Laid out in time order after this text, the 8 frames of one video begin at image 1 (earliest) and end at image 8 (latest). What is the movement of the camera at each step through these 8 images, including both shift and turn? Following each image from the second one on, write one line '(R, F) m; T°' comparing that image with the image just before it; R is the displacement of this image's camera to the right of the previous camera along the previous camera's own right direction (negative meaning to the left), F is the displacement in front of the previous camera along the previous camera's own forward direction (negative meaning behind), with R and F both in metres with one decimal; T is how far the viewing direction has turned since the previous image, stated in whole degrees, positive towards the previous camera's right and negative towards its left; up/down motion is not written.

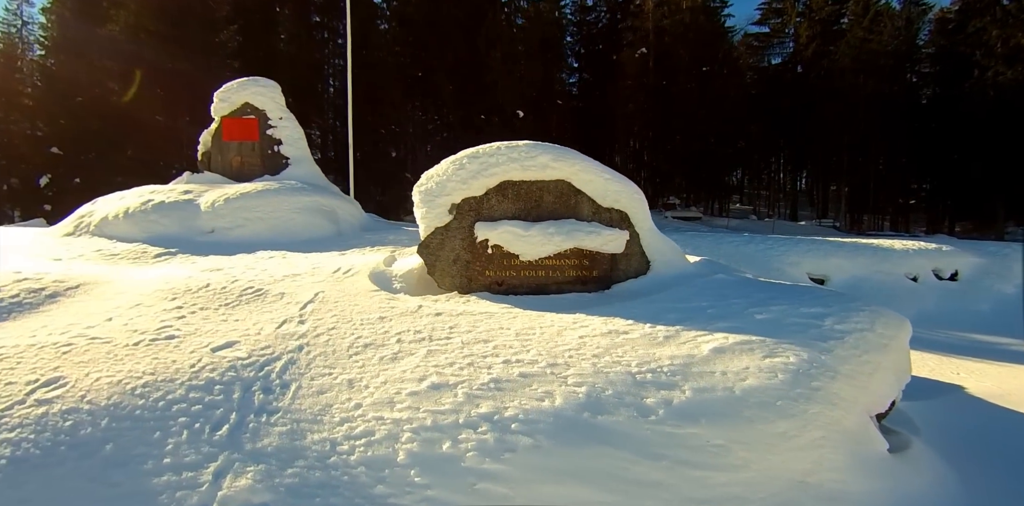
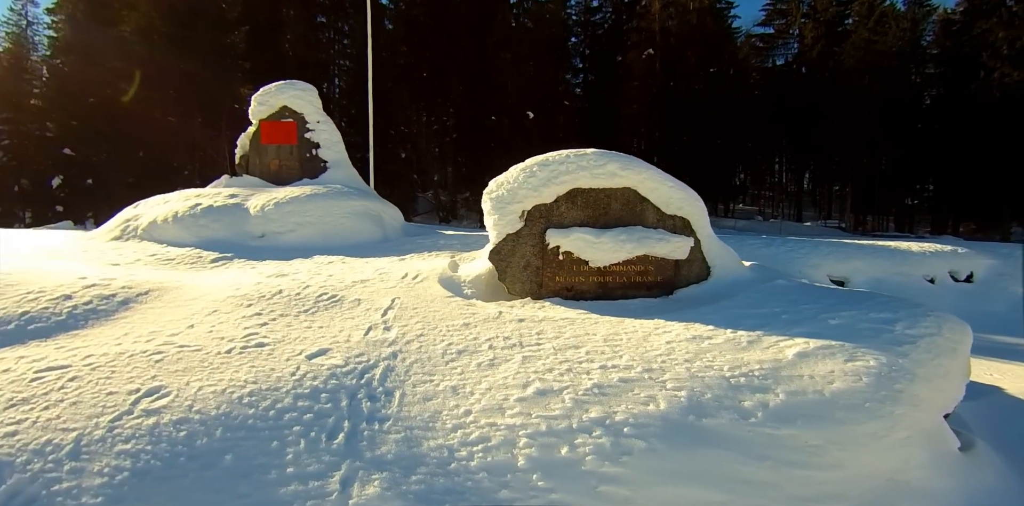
(-1.0, -0.1) m; +2°
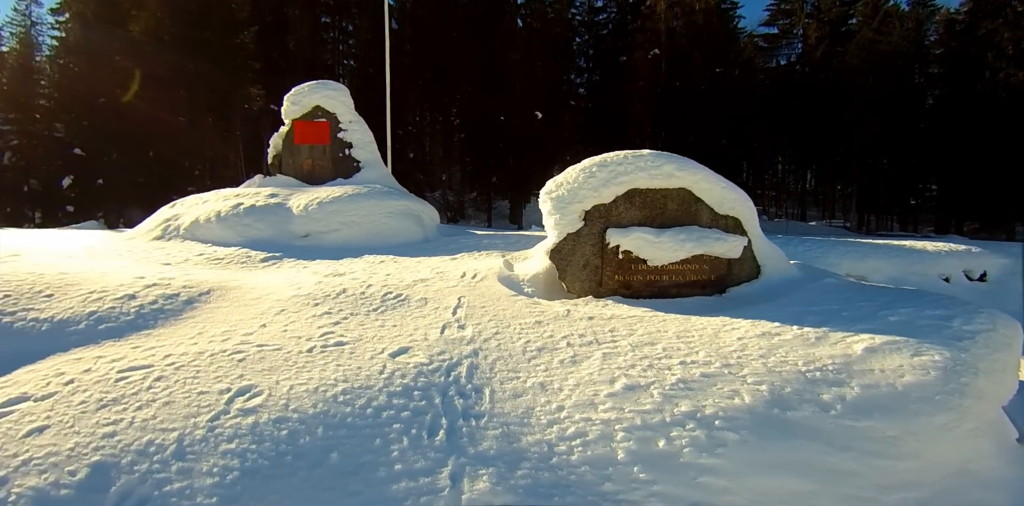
(-0.8, -0.1) m; +1°
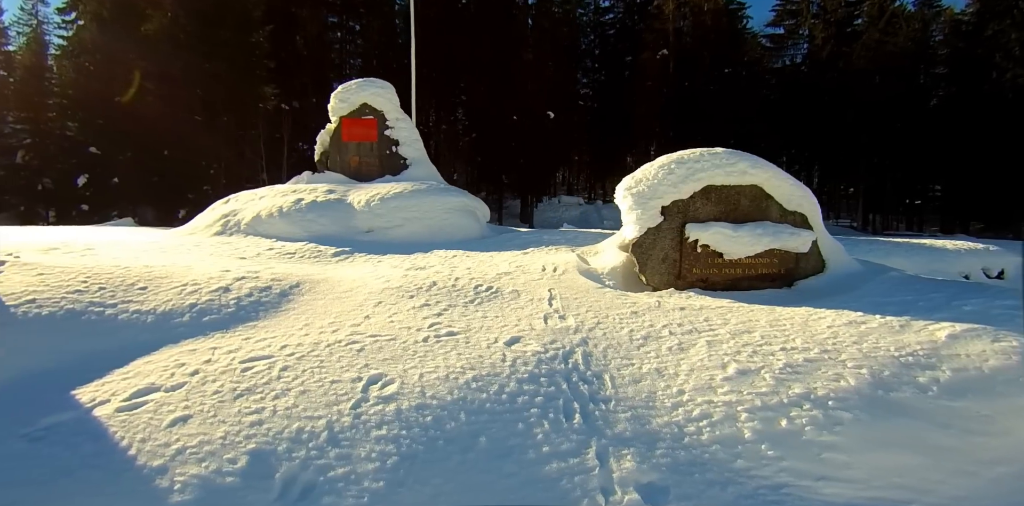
(-1.2, -0.2) m; +2°
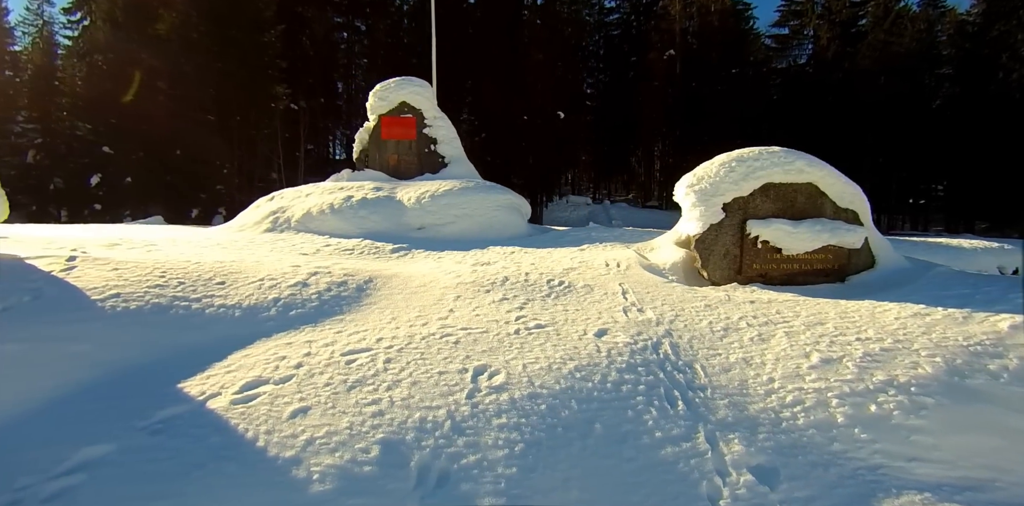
(-1.0, -0.1) m; +2°
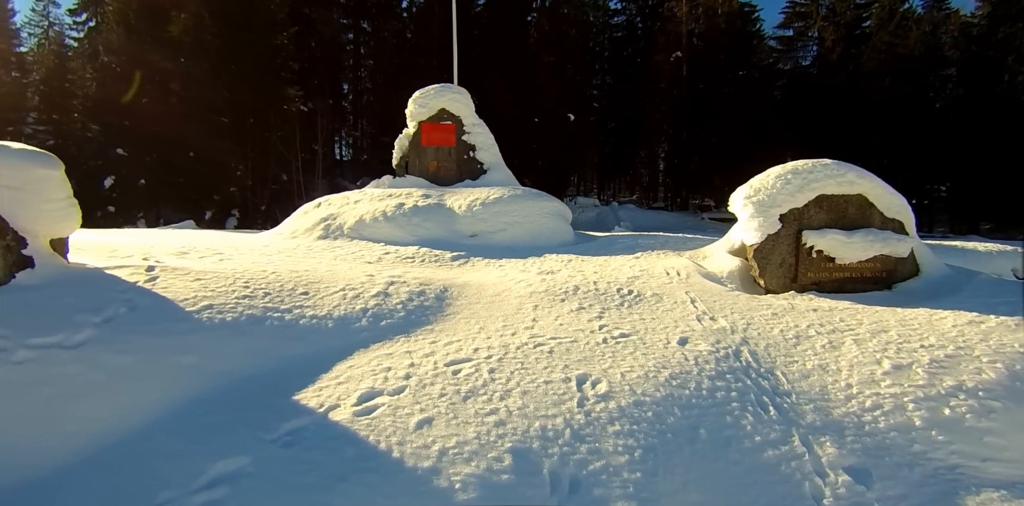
(-1.0, -0.2) m; +2°
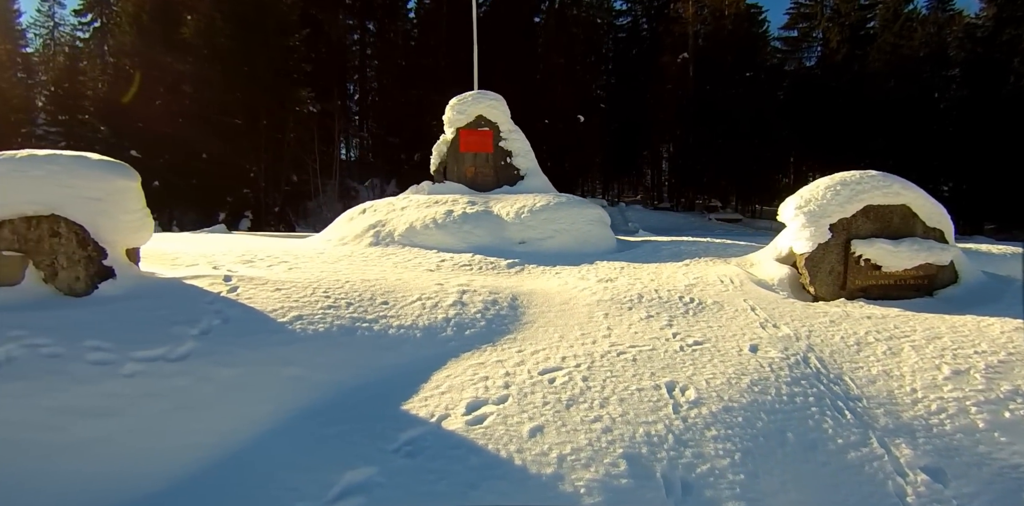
(-1.0, -0.2) m; +2°
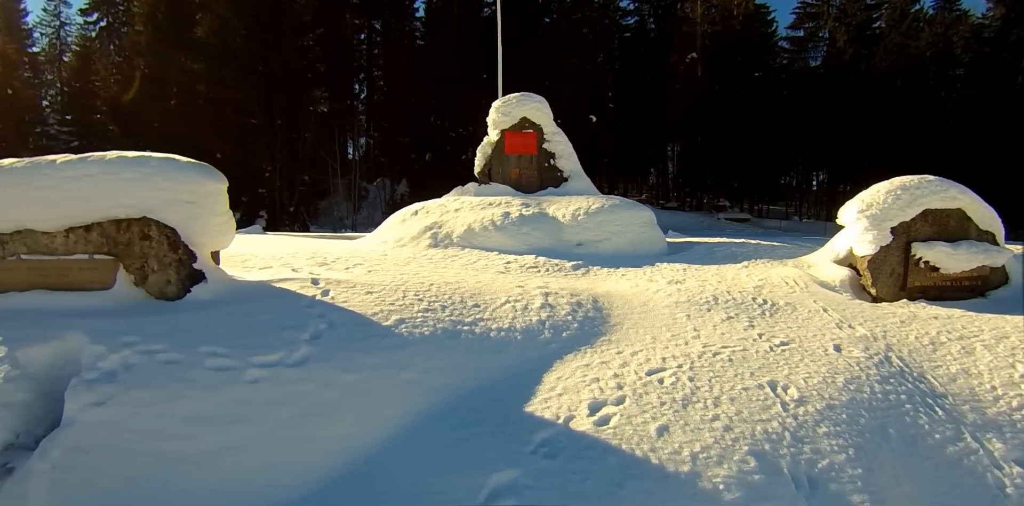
(-1.2, -0.1) m; +2°
